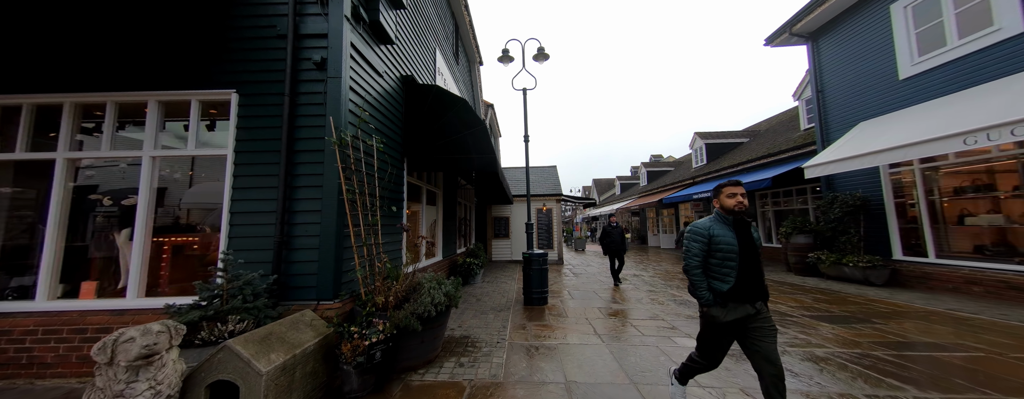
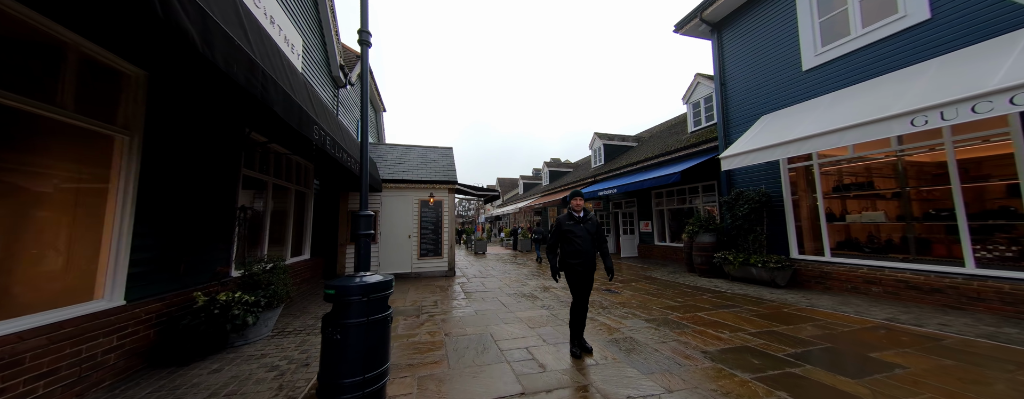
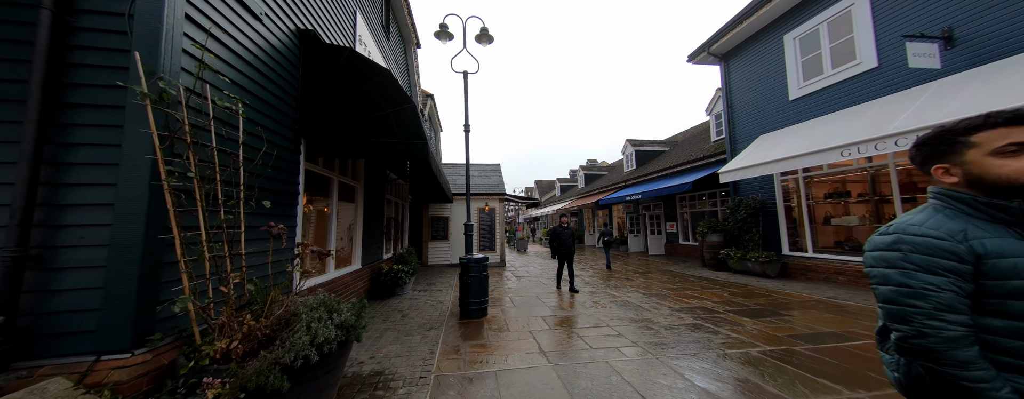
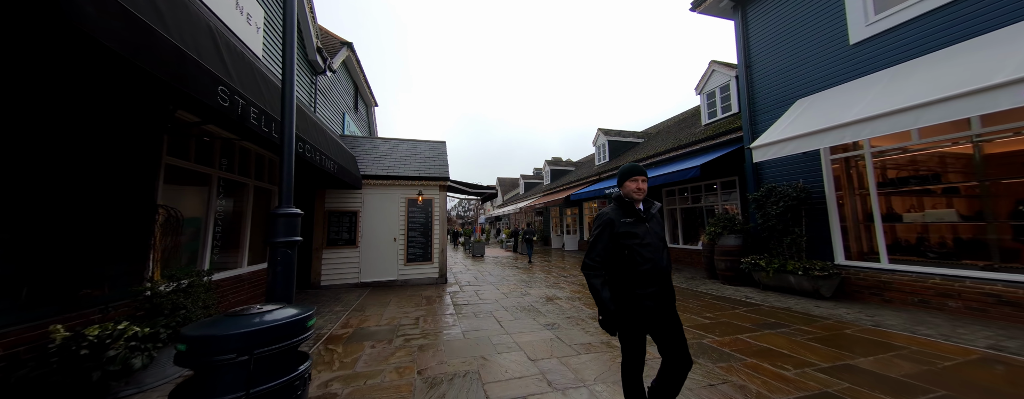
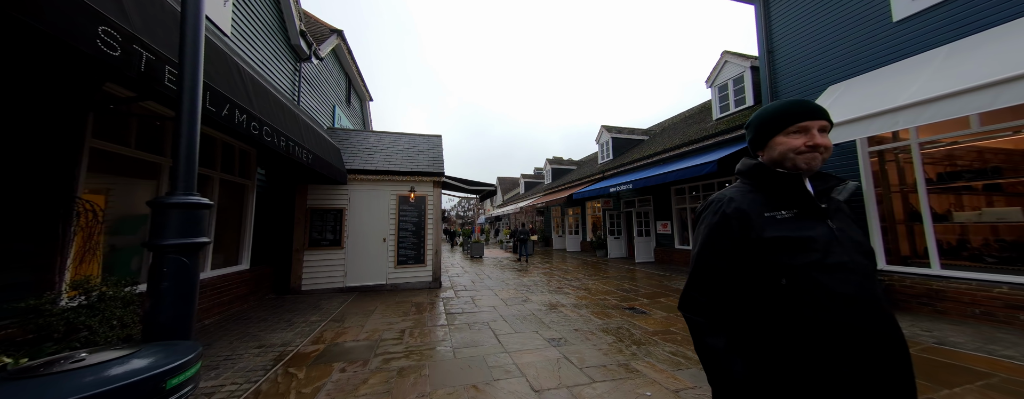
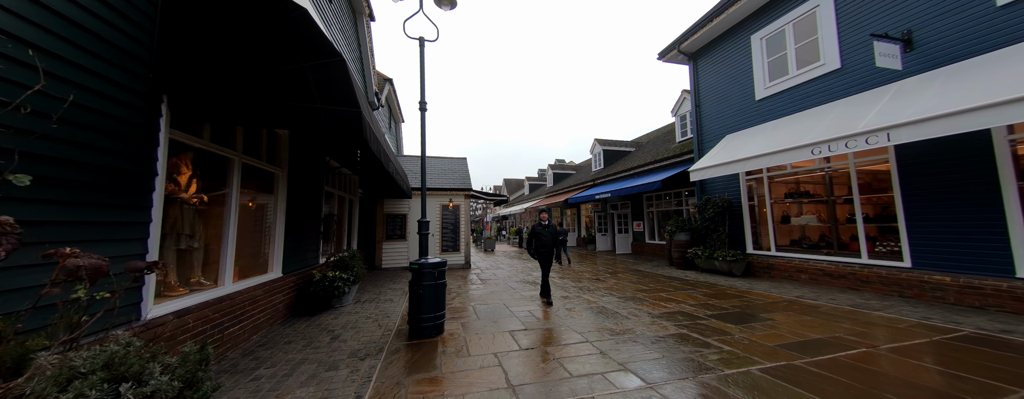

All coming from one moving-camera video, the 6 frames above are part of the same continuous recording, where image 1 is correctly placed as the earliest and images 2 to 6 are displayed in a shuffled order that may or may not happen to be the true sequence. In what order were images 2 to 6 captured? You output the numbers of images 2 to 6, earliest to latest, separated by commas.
3, 6, 2, 4, 5
